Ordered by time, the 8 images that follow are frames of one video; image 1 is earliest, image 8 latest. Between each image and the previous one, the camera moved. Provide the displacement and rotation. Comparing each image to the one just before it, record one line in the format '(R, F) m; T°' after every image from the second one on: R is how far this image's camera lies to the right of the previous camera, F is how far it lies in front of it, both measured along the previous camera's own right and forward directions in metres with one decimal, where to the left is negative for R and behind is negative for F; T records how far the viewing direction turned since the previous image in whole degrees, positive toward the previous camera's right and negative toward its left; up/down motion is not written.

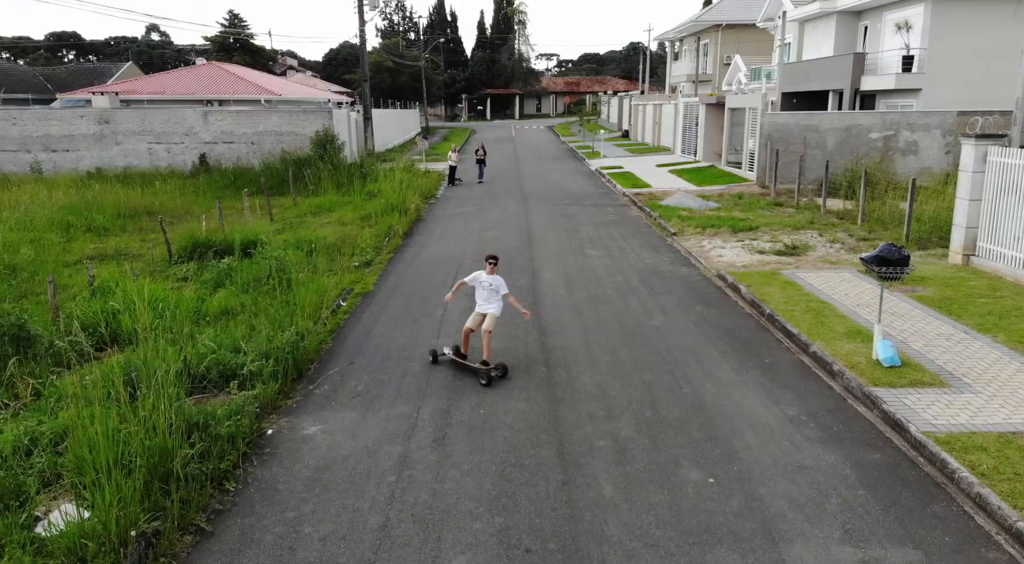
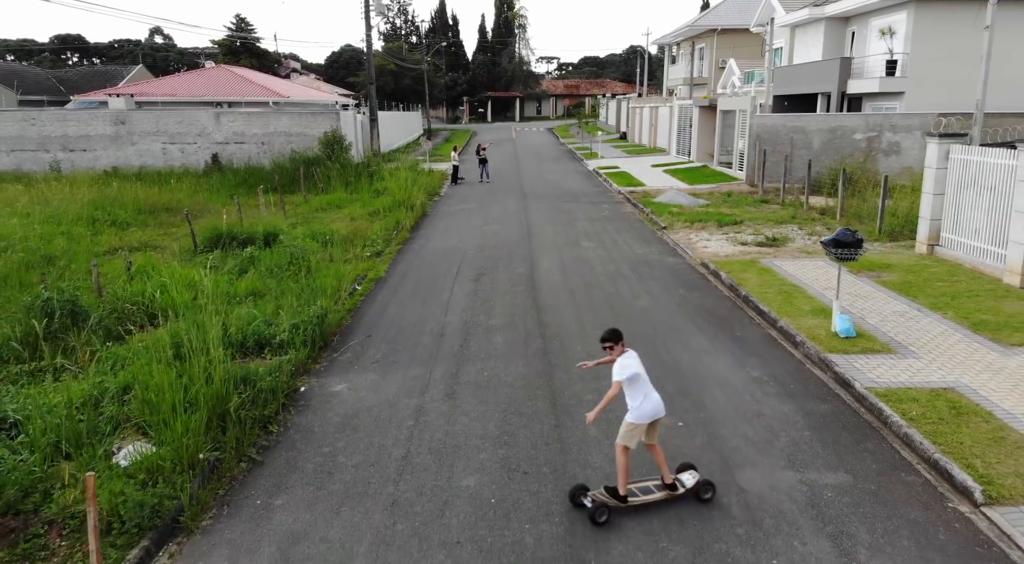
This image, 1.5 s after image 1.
(0.0, -1.1) m; 0°
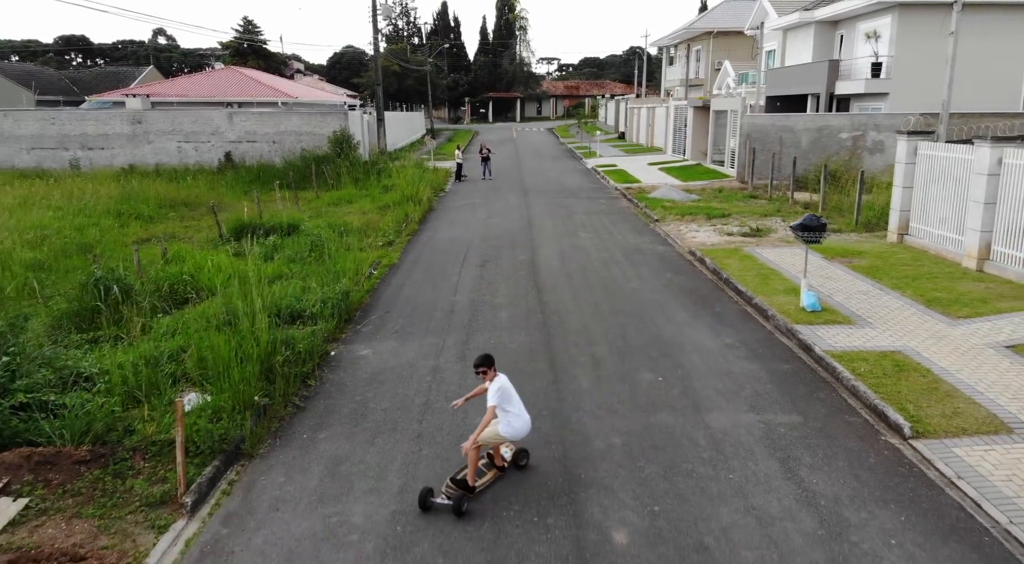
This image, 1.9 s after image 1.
(0.0, -1.2) m; 0°
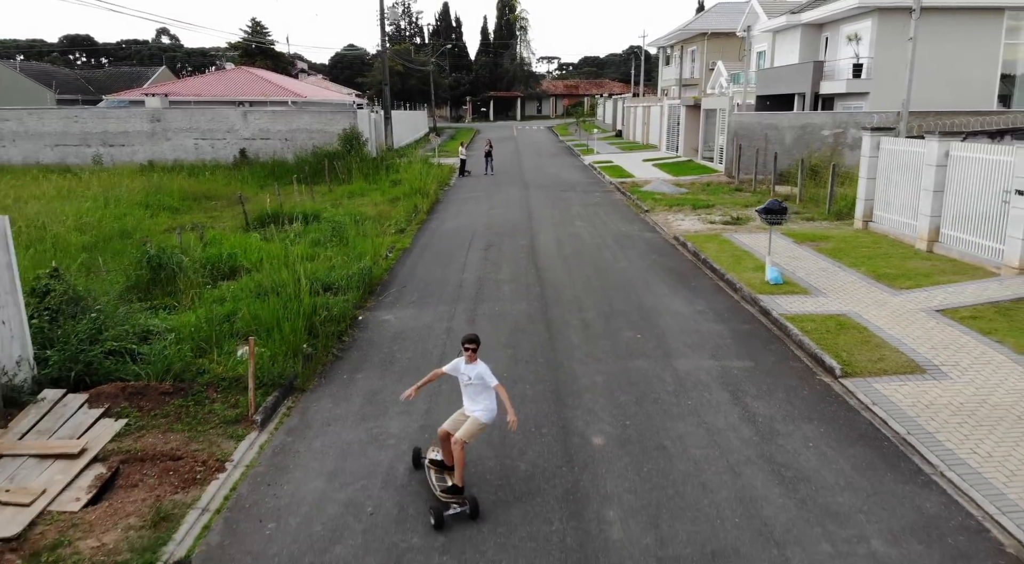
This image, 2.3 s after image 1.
(0.0, -1.6) m; 0°
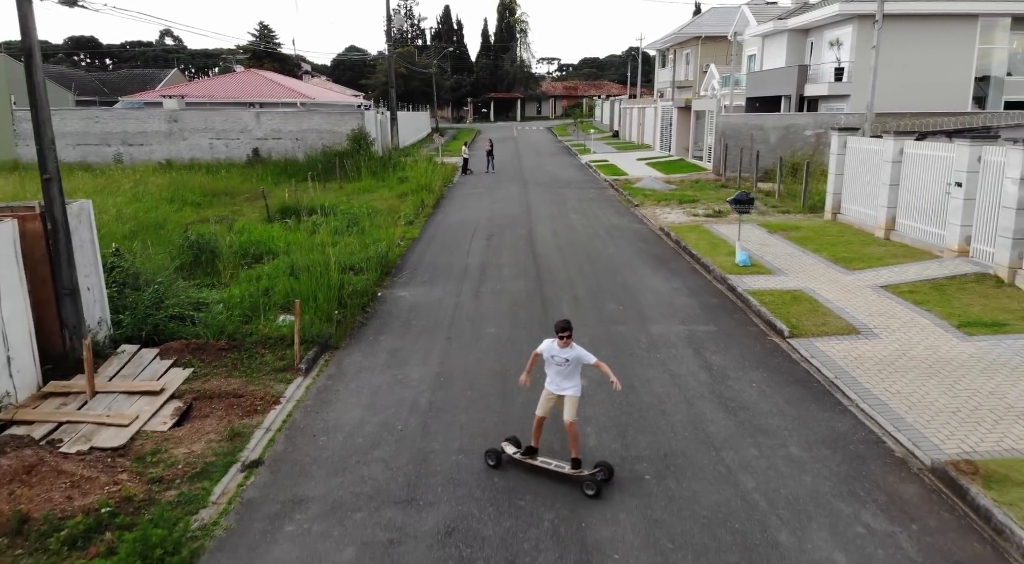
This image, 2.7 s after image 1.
(0.0, -1.6) m; 0°
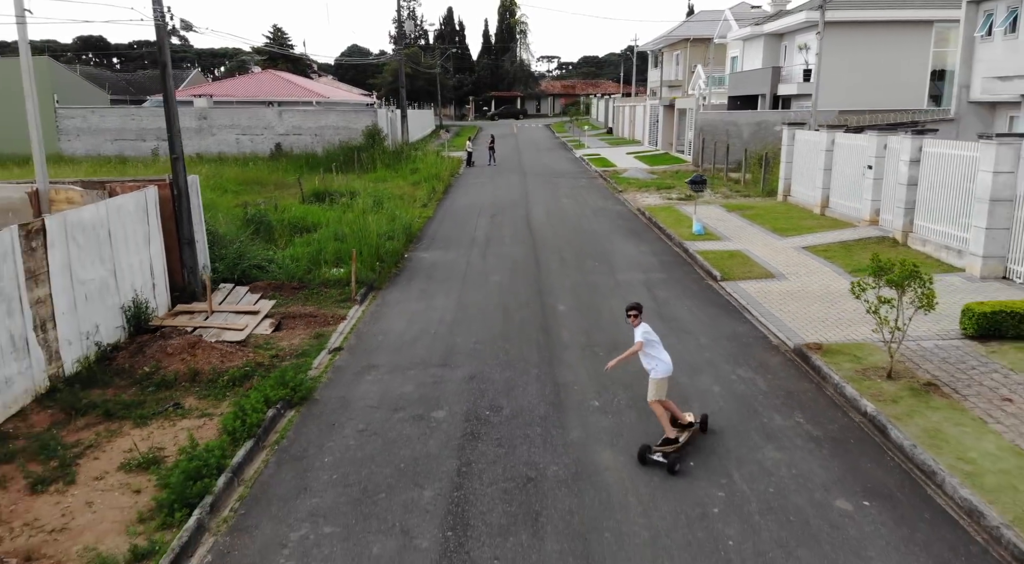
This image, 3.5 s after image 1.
(0.0, -3.4) m; 0°
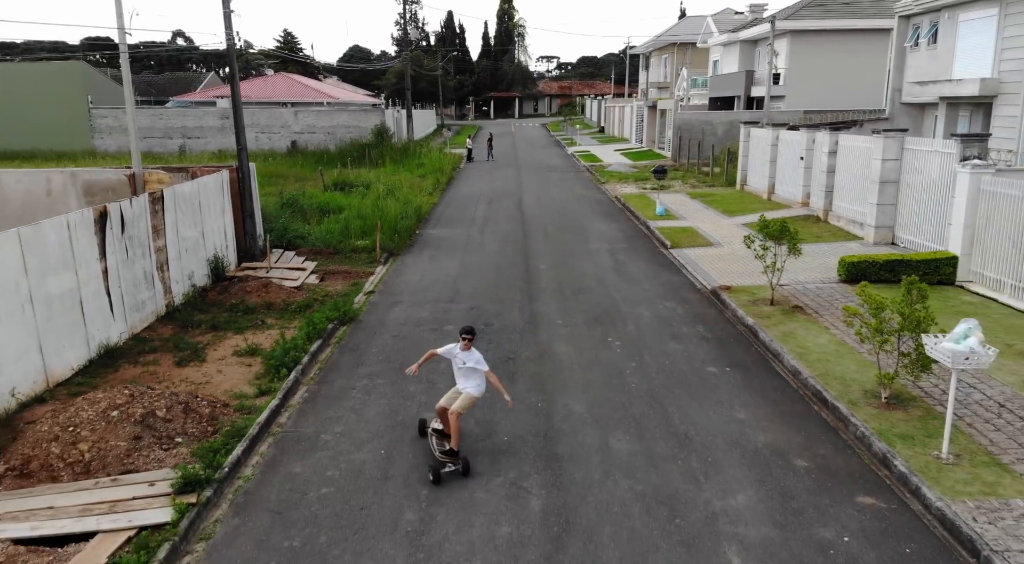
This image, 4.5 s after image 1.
(+0.2, -3.5) m; 0°
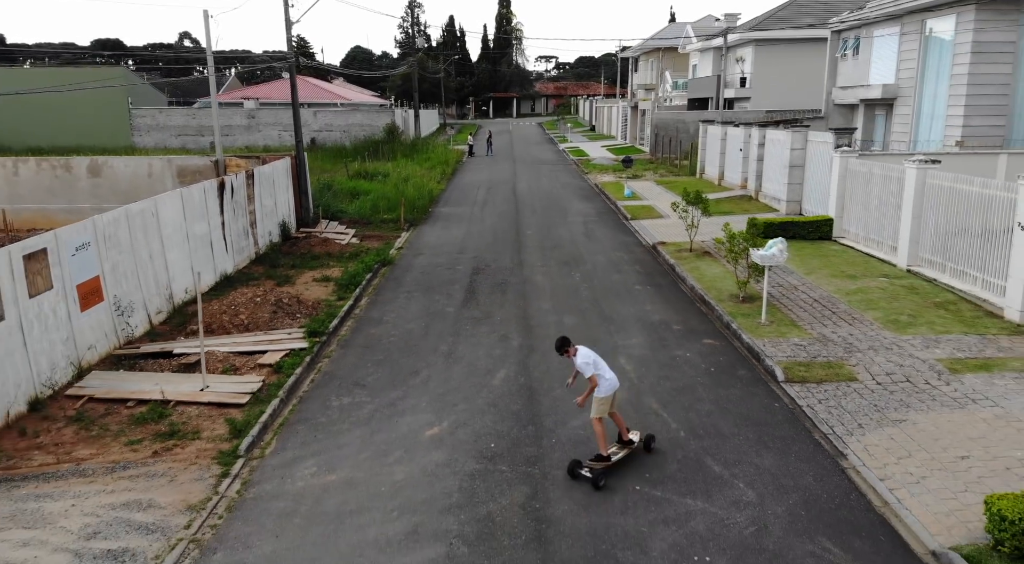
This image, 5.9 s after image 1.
(+0.2, -5.0) m; 0°
